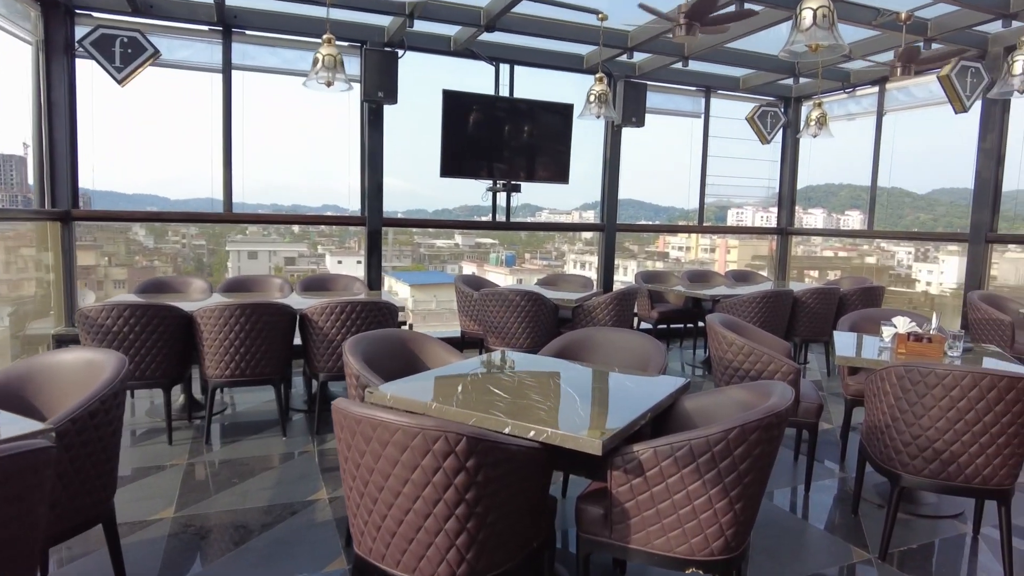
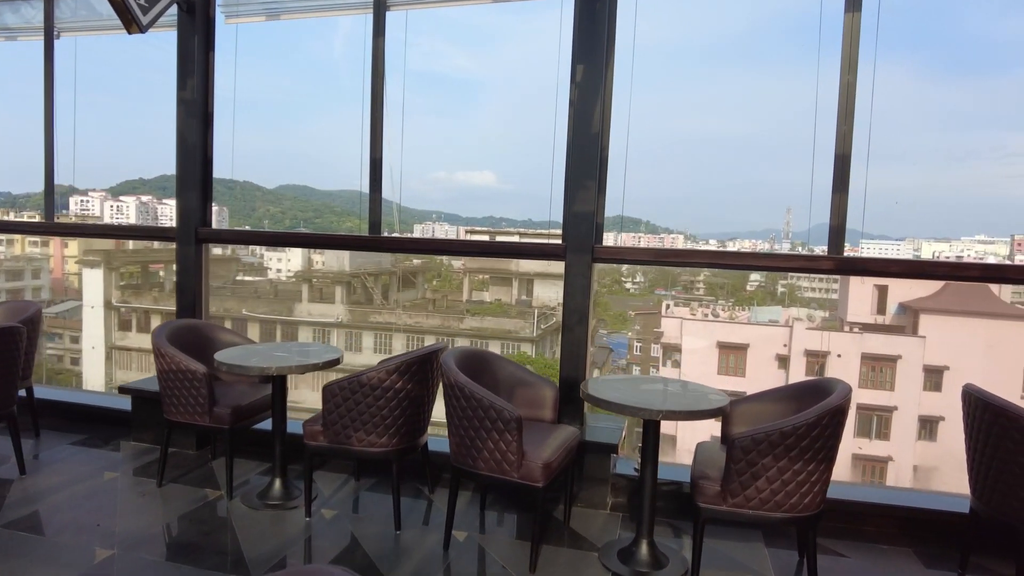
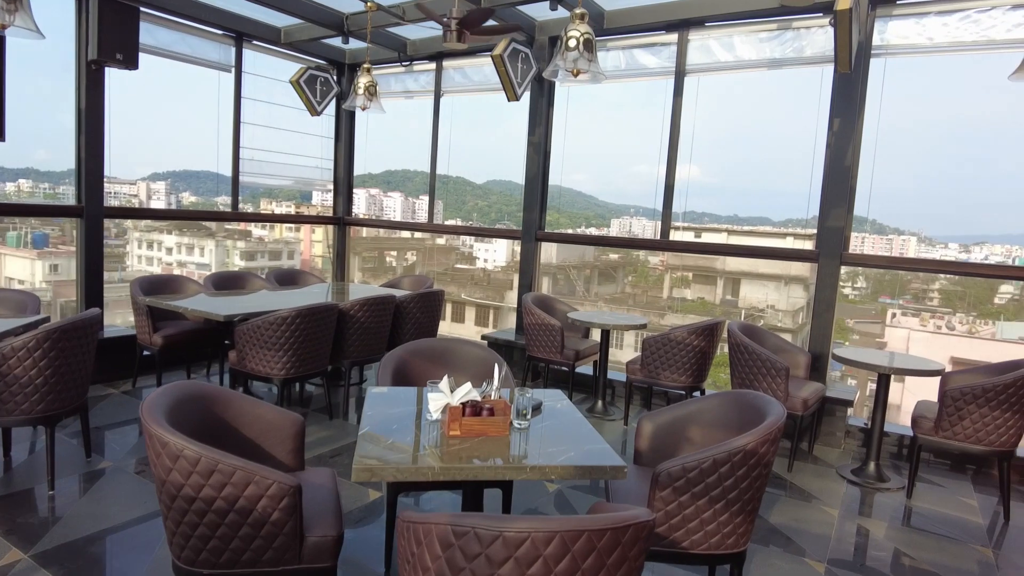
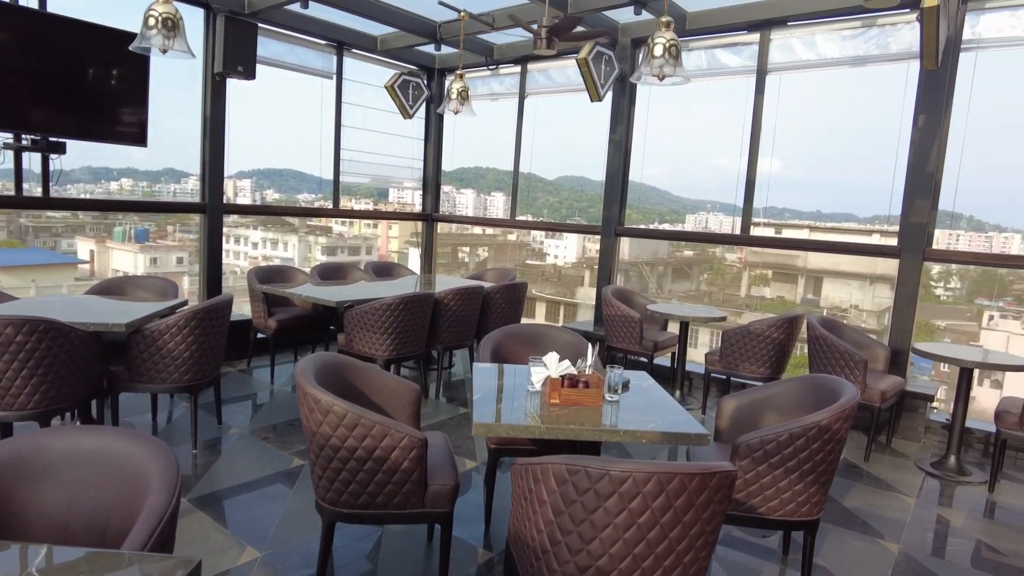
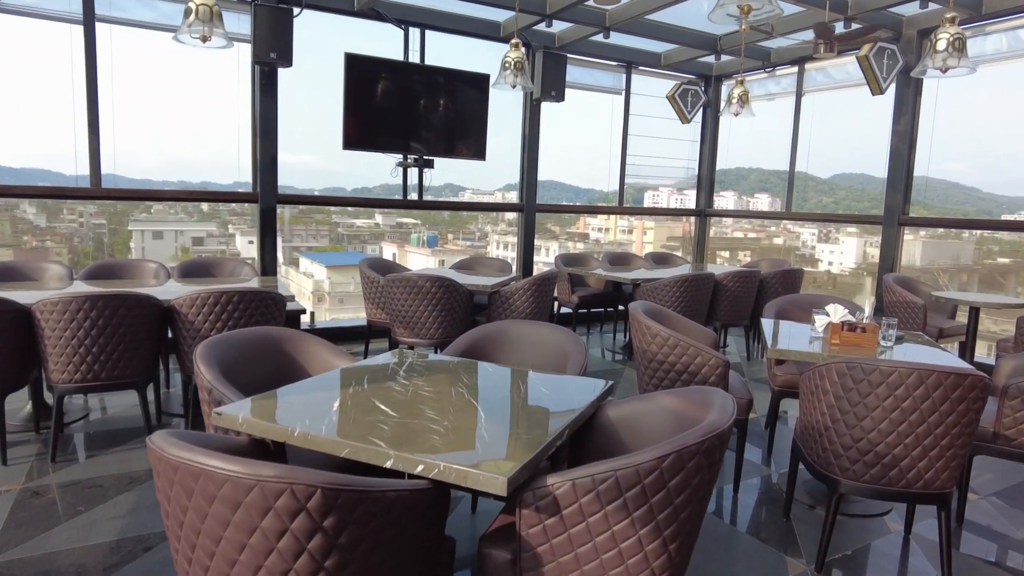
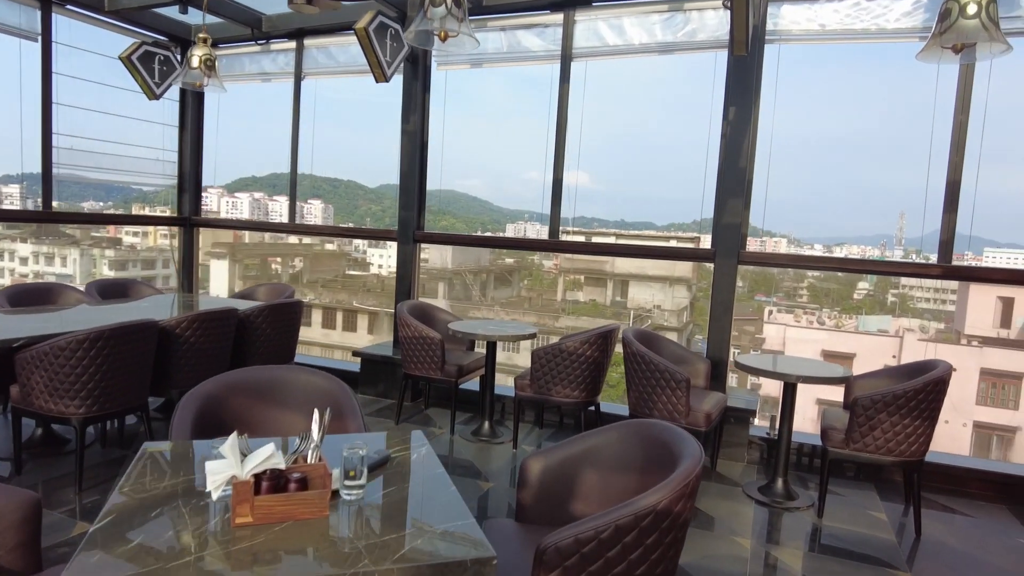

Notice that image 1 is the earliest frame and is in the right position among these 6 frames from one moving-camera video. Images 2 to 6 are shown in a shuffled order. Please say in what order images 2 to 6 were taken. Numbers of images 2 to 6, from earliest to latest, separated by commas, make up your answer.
5, 4, 3, 6, 2
